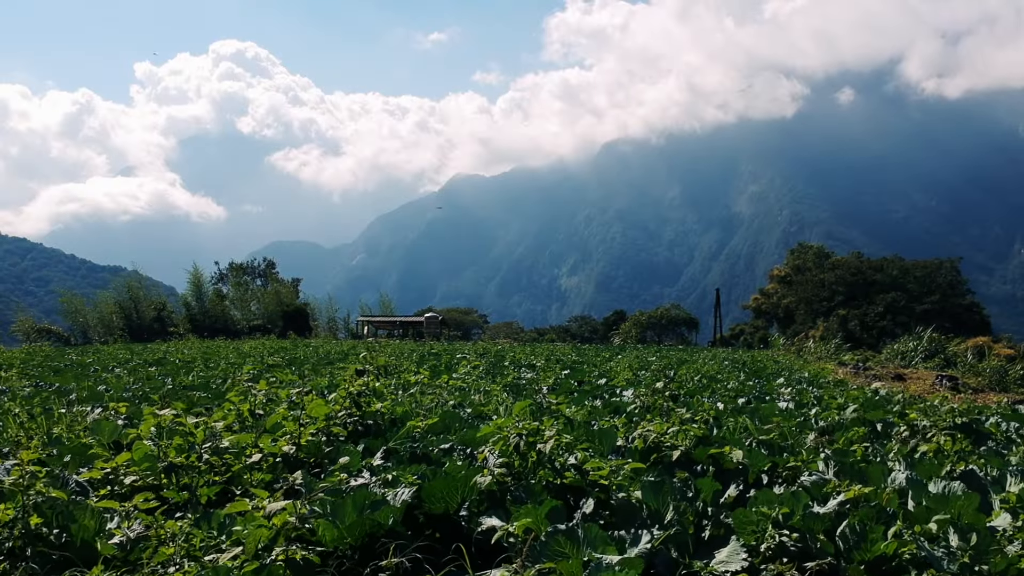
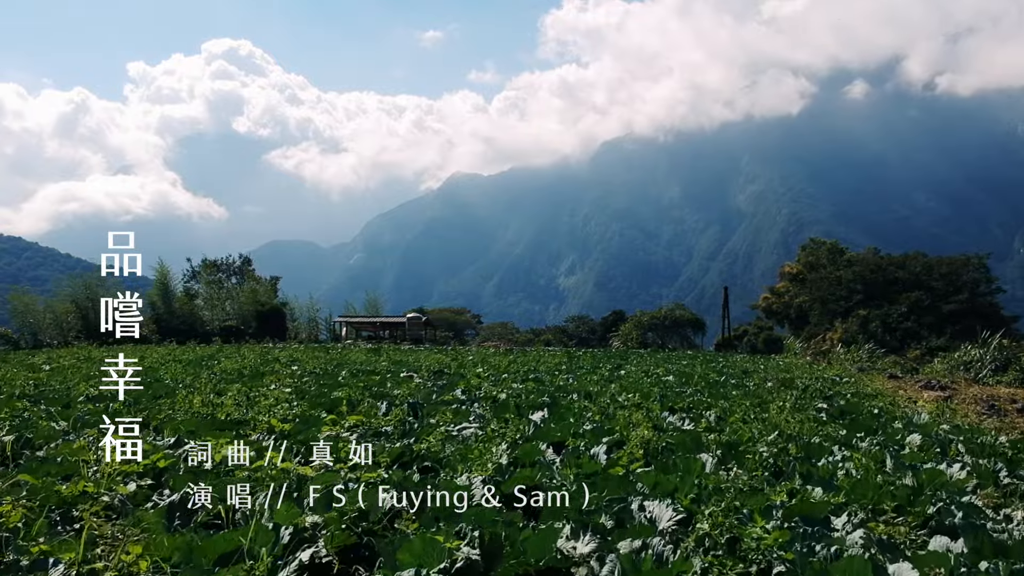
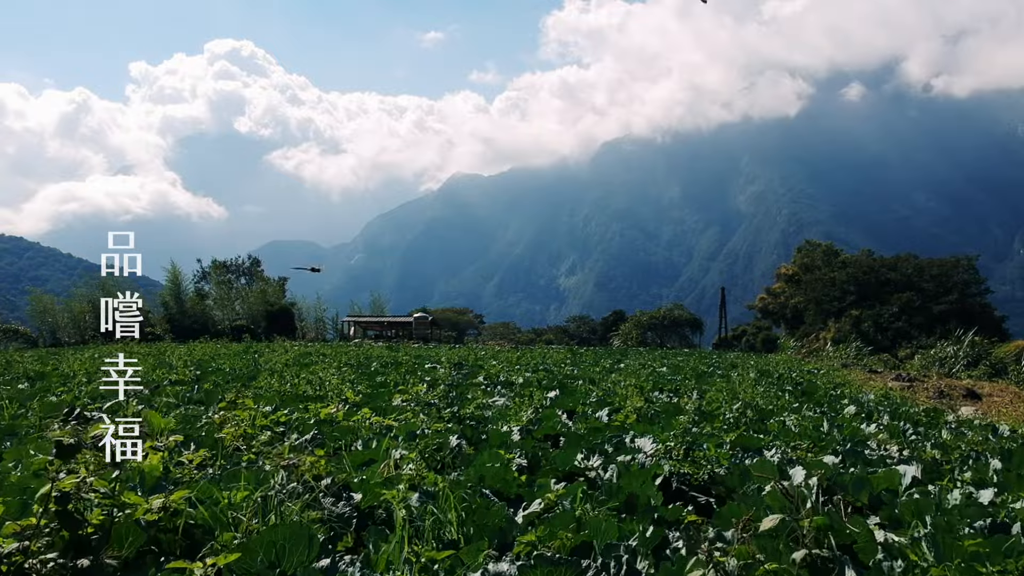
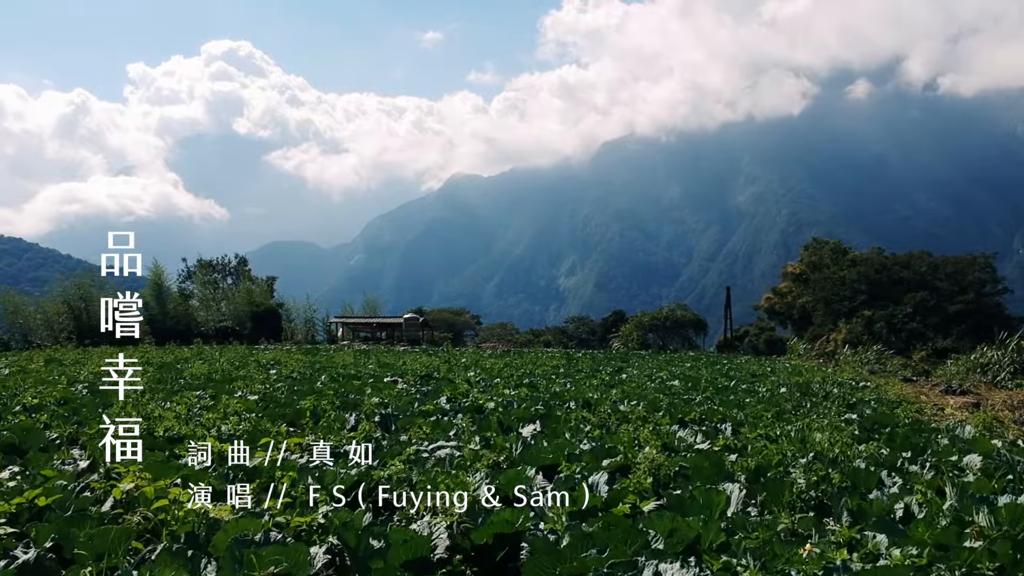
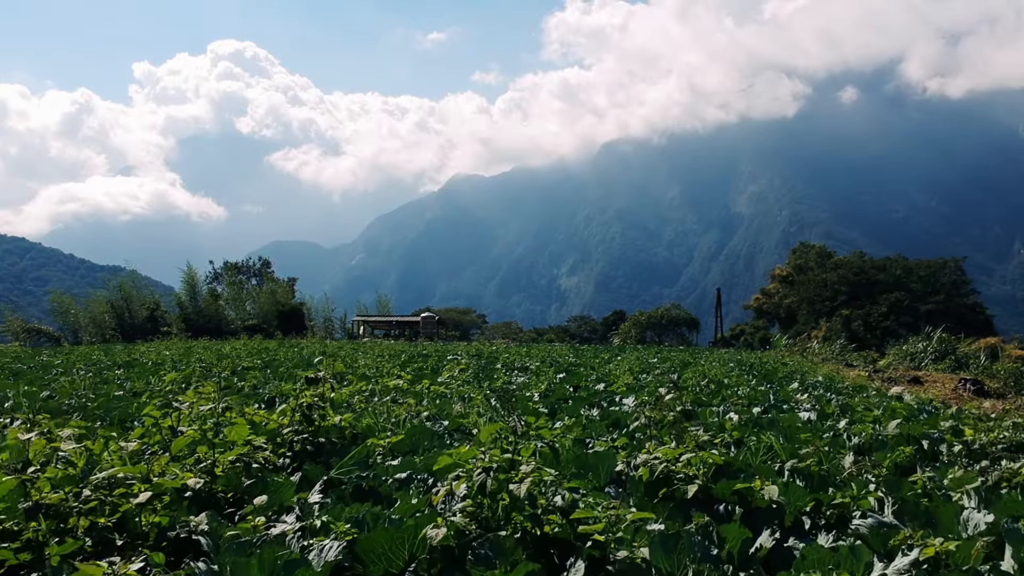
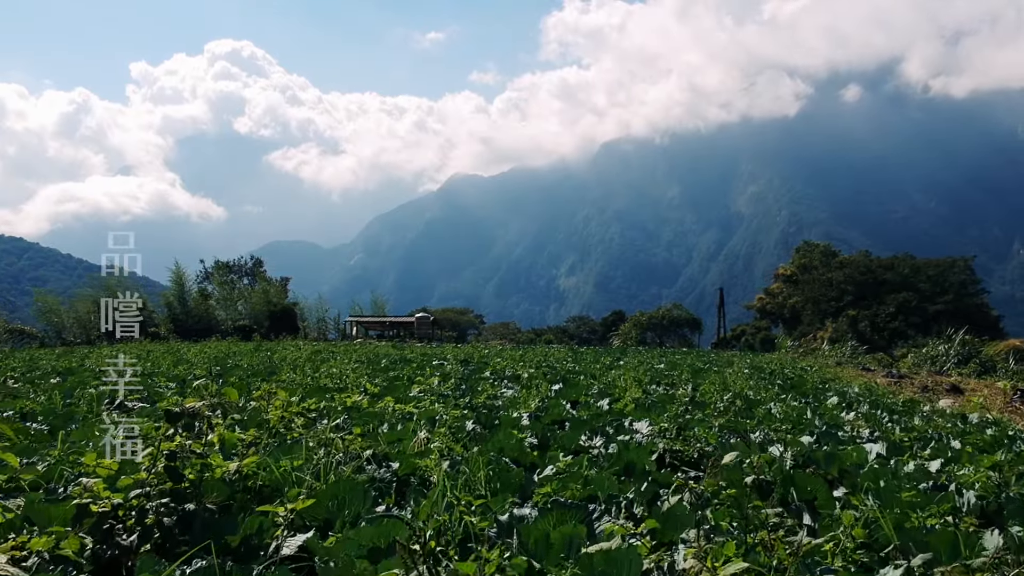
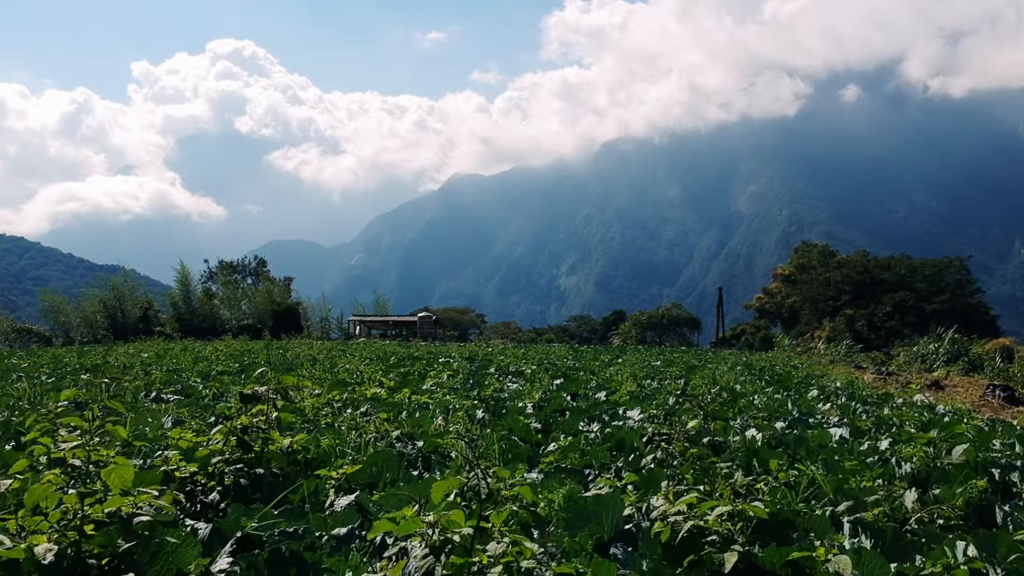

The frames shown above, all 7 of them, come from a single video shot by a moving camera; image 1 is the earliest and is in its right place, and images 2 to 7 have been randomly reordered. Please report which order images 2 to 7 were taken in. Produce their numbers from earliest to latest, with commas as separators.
5, 7, 6, 3, 2, 4
